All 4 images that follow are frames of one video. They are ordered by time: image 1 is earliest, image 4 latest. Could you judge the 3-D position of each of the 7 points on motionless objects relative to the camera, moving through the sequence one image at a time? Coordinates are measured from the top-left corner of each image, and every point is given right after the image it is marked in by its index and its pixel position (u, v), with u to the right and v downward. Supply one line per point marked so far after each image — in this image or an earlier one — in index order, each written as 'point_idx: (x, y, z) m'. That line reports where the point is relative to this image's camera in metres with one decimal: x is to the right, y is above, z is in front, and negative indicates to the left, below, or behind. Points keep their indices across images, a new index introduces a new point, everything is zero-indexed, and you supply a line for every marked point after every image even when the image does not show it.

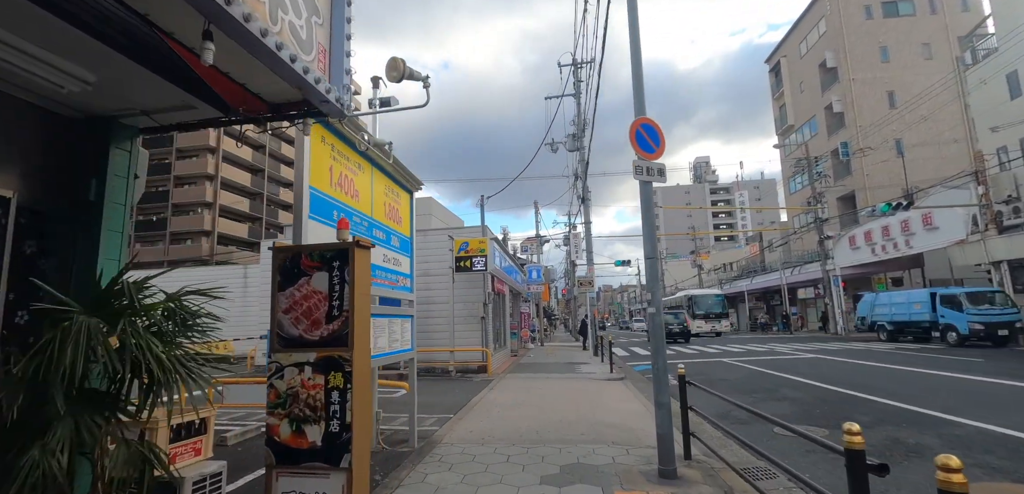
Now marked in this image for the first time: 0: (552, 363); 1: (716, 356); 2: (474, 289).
0: (+1.5, -4.3, +16.9) m
1: (+8.6, -4.7, +19.4) m
2: (-1.3, -1.3, +14.6) m
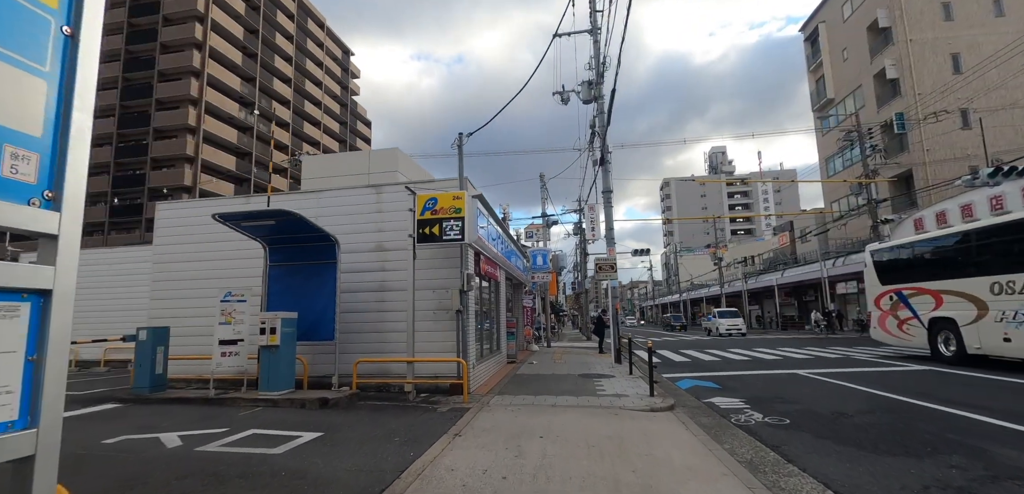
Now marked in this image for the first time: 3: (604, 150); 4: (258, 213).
0: (+1.3, -3.5, +12.2) m
1: (+8.5, -3.9, +14.6) m
2: (-1.5, -0.5, +9.9) m
3: (+3.5, +3.7, +17.5) m
4: (-4.7, +0.6, +8.4) m
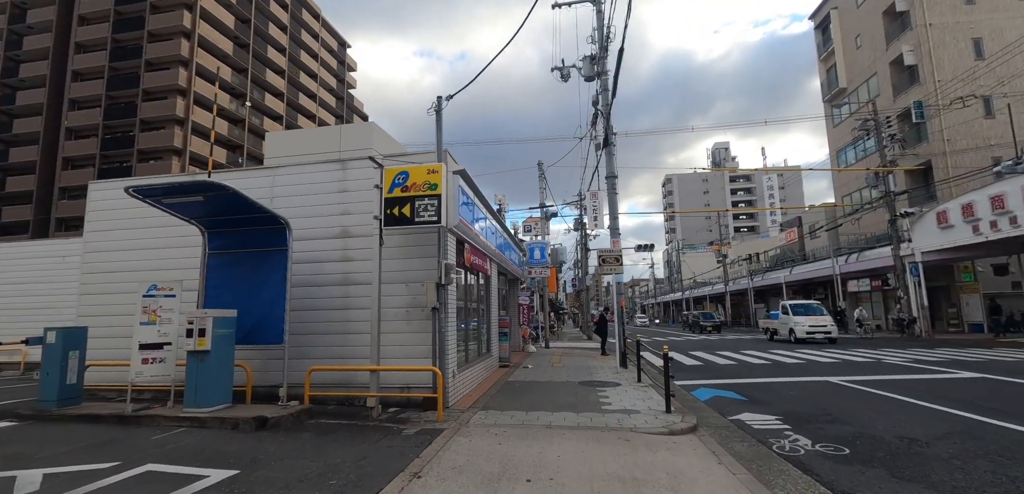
0: (+1.1, -3.2, +10.6) m
1: (+8.3, -3.6, +13.0) m
2: (-1.7, -0.2, +8.3) m
3: (+3.3, +4.0, +15.8) m
4: (-4.9, +0.9, +6.8) m
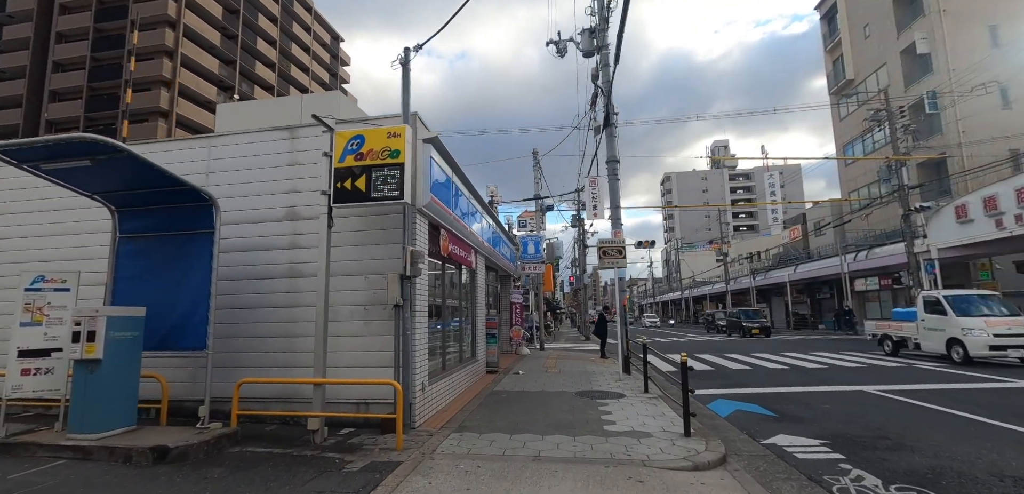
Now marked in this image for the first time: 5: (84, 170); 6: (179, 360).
0: (+0.8, -2.9, +9.1) m
1: (+8.0, -3.4, +11.5) m
2: (-1.9, 0.0, +6.8) m
3: (+3.0, +4.2, +14.3) m
4: (-5.2, +1.1, +5.3) m
5: (-5.3, +1.0, +5.7) m
6: (-4.8, -1.6, +6.6) m
